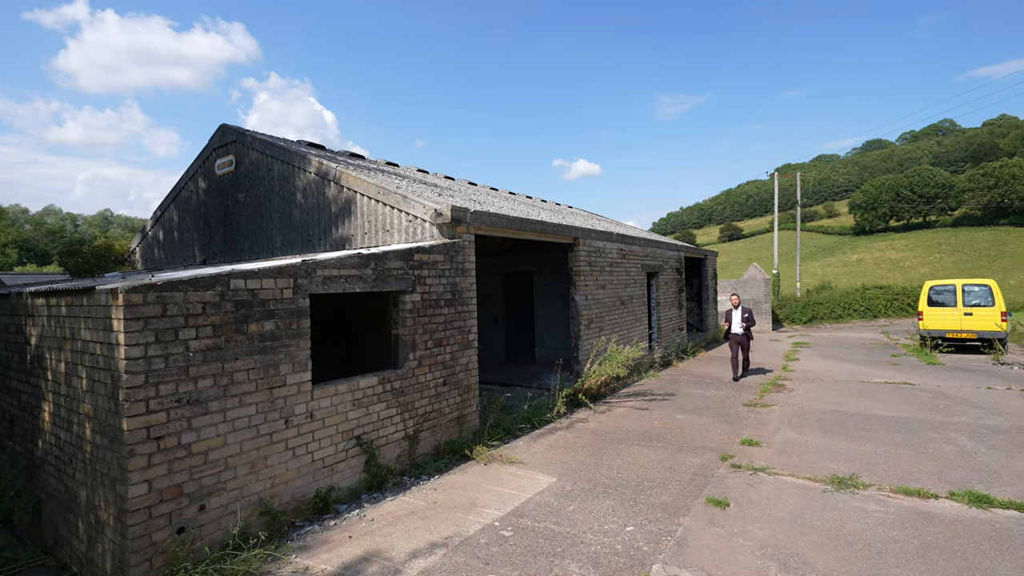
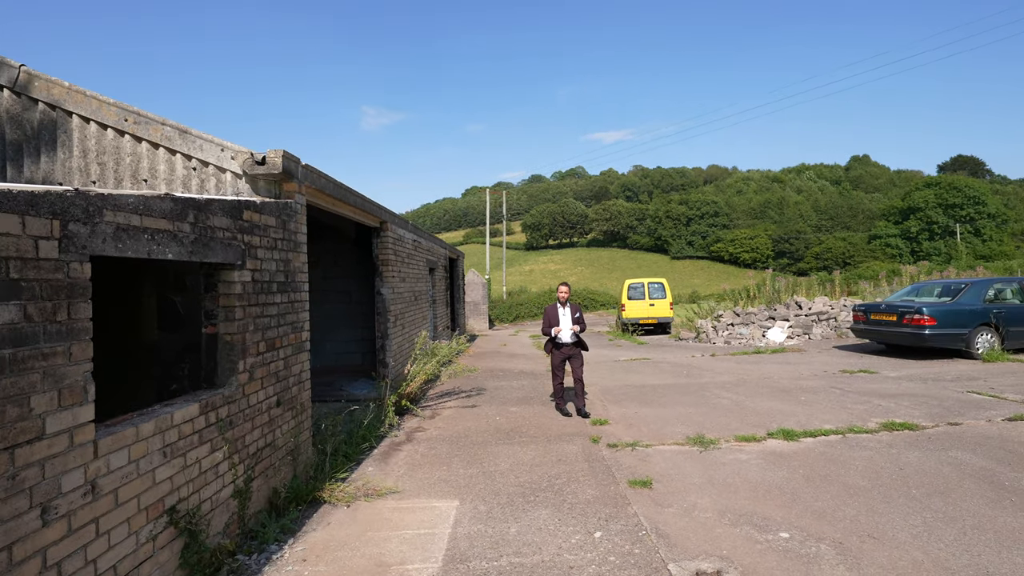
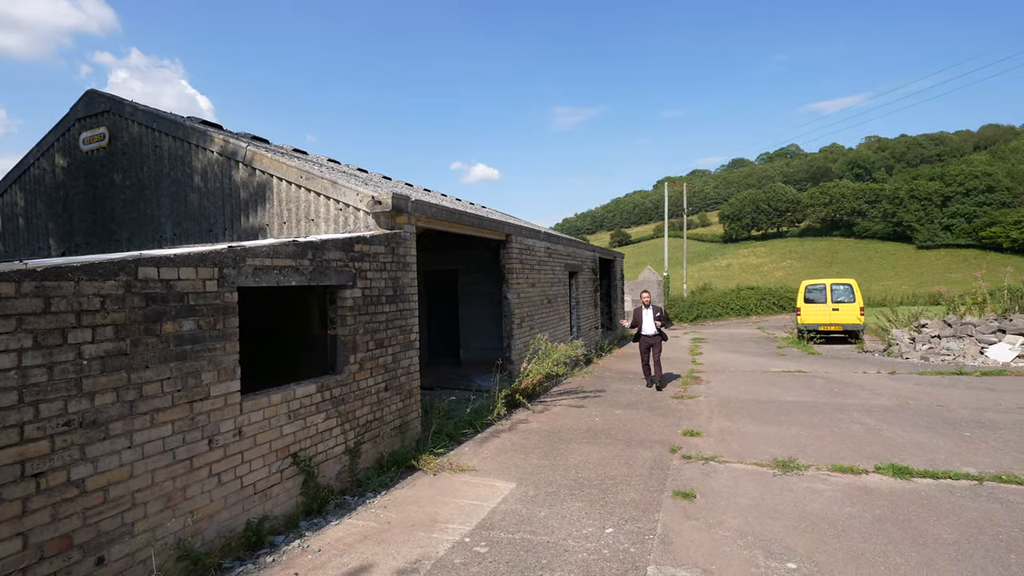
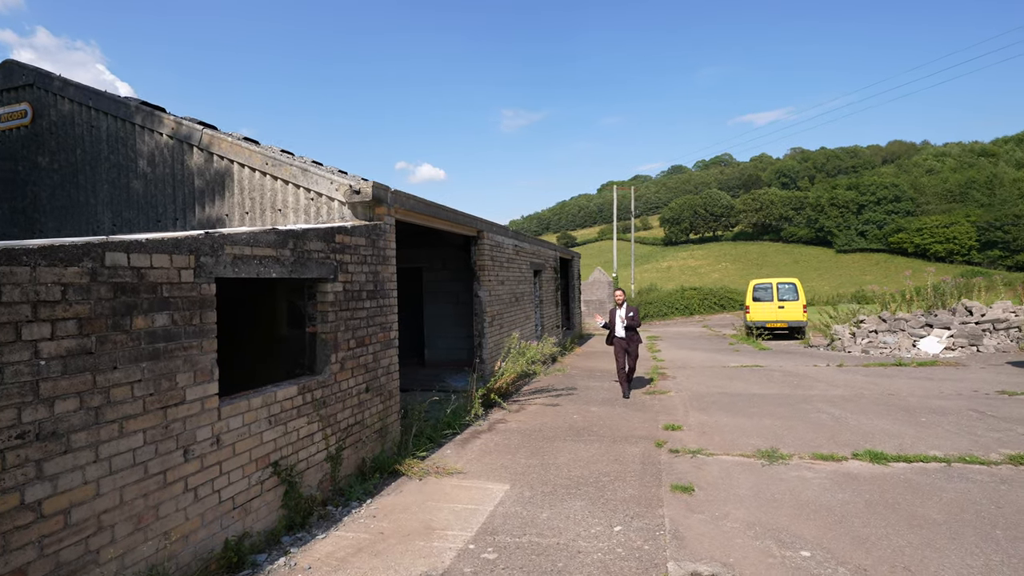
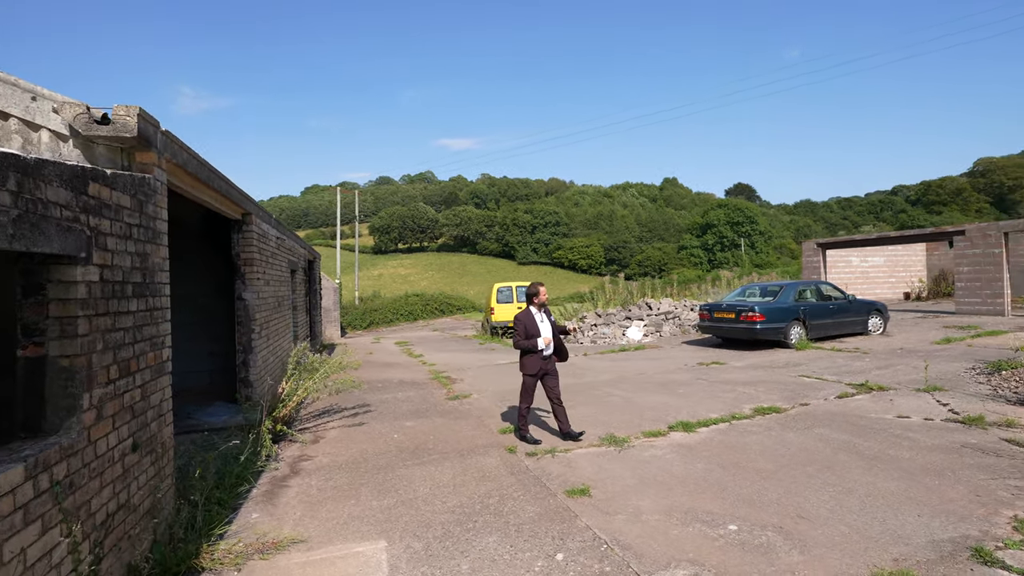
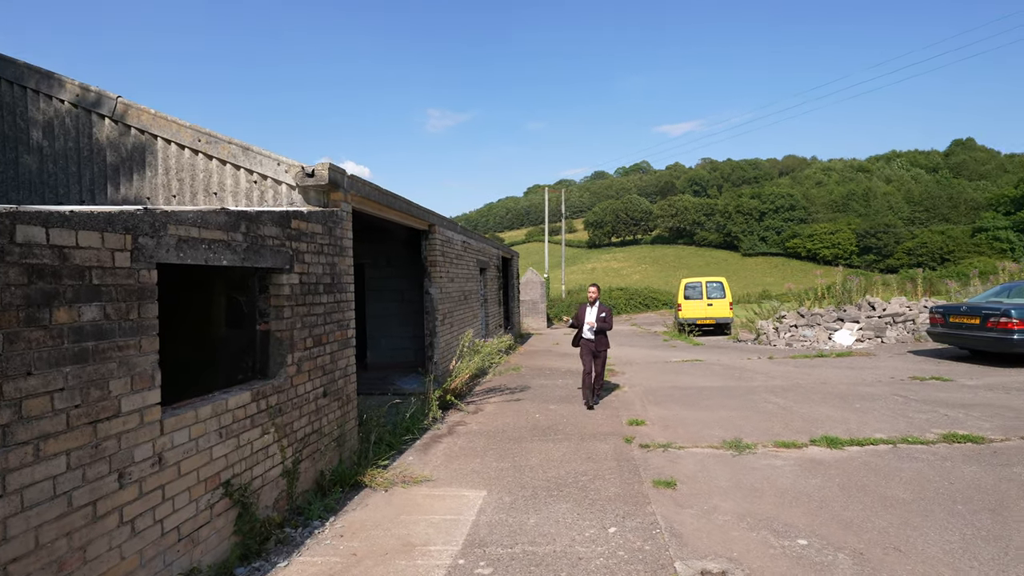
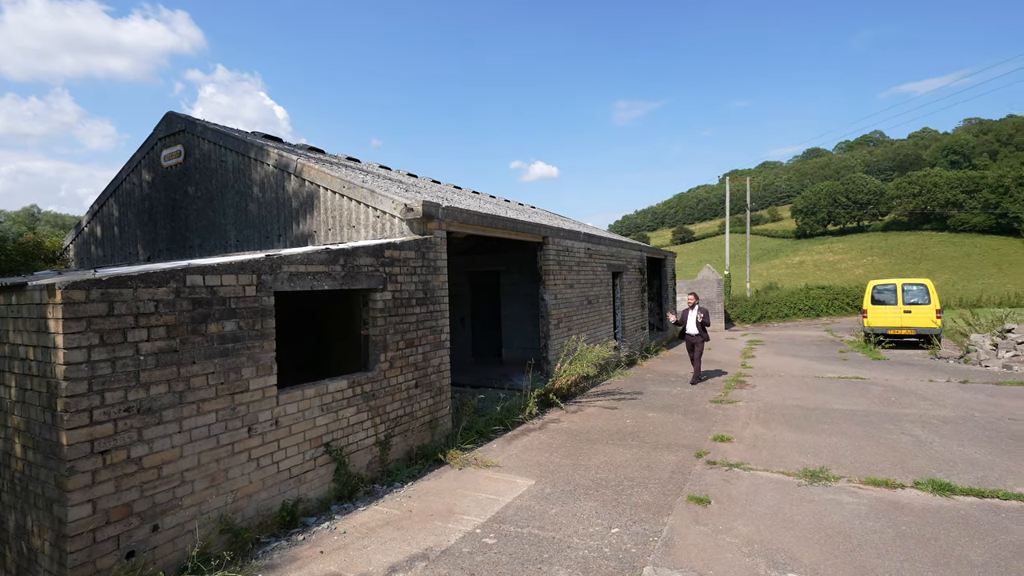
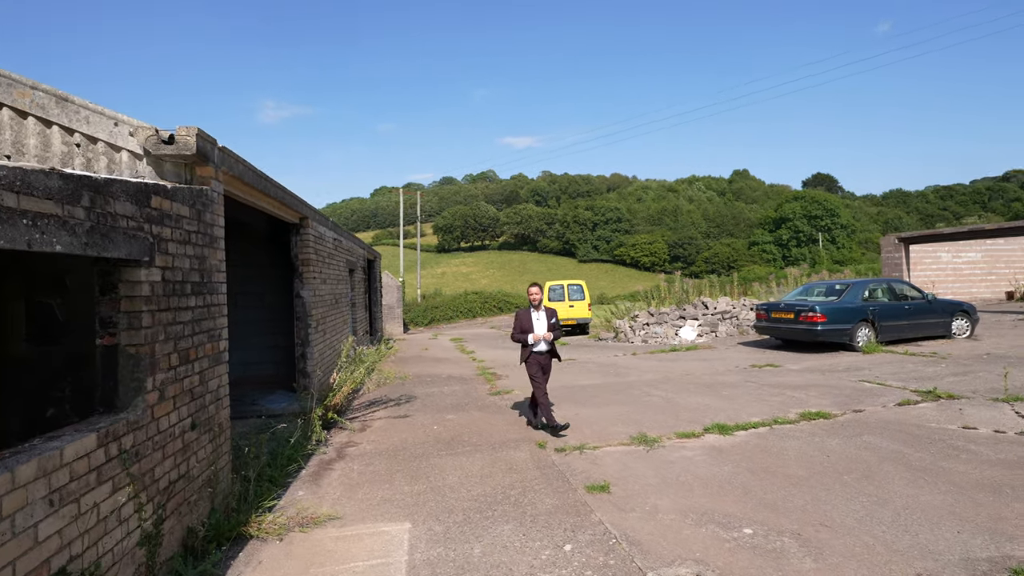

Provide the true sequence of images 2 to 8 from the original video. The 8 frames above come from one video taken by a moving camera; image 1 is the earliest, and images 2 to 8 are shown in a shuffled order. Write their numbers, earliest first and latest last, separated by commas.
7, 3, 4, 6, 2, 8, 5
